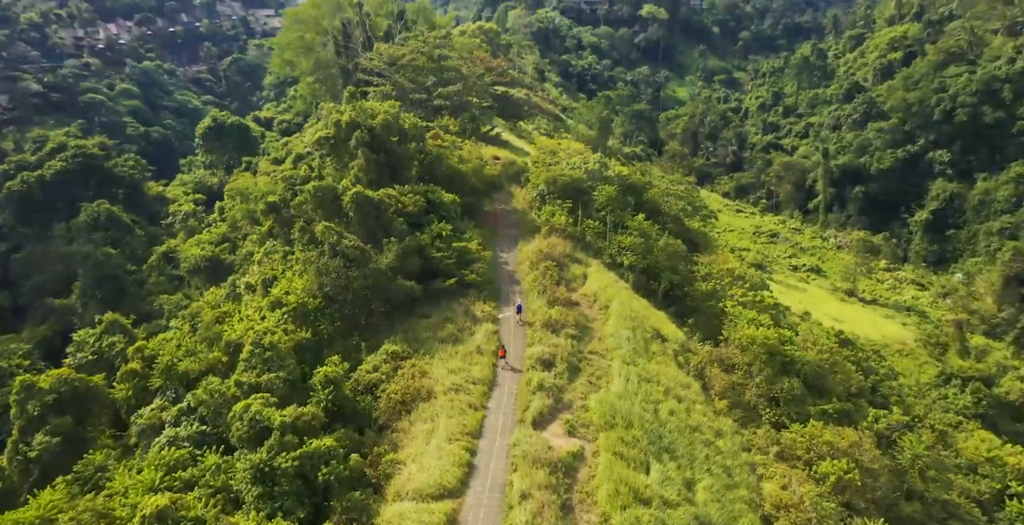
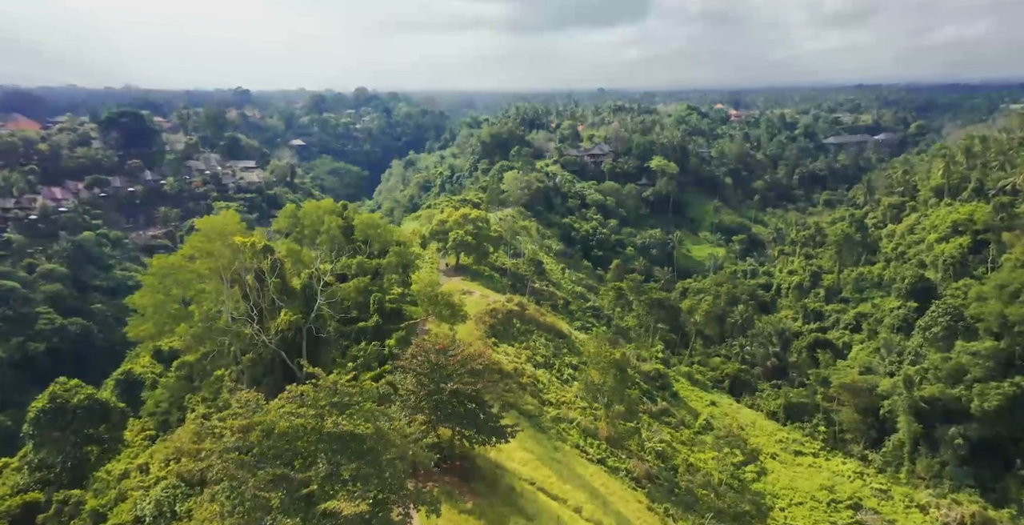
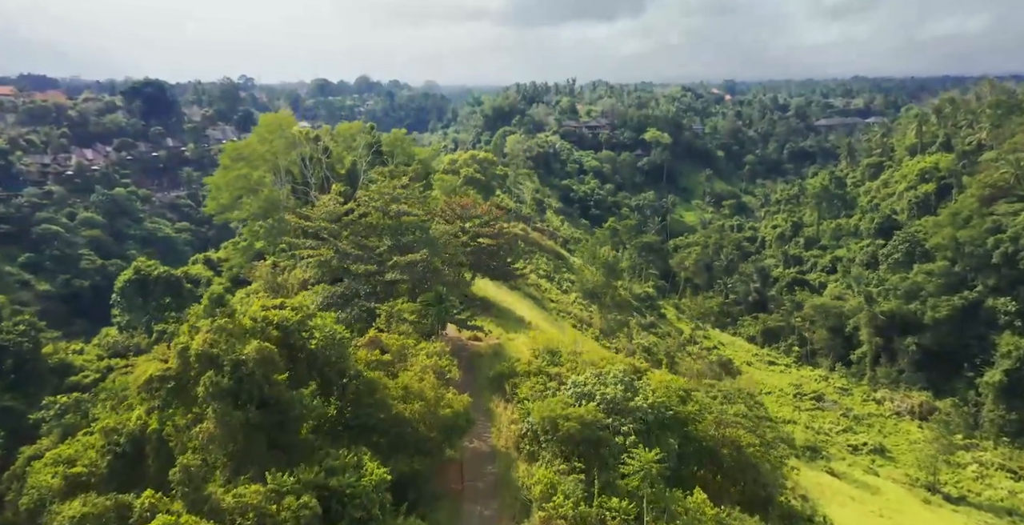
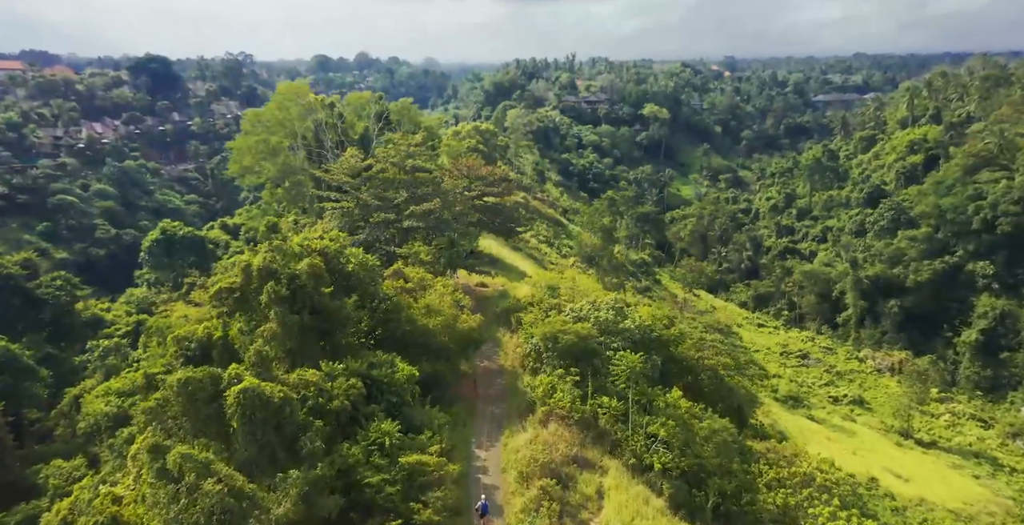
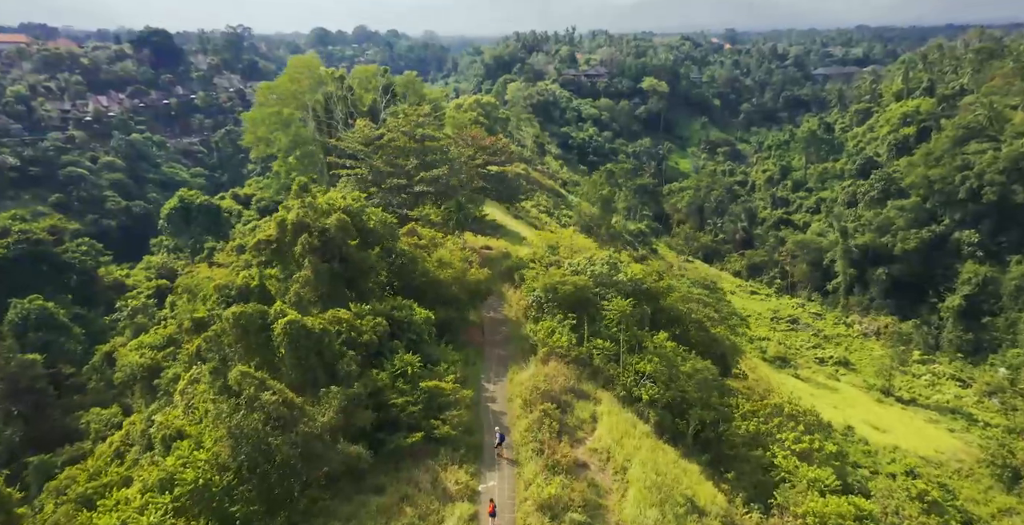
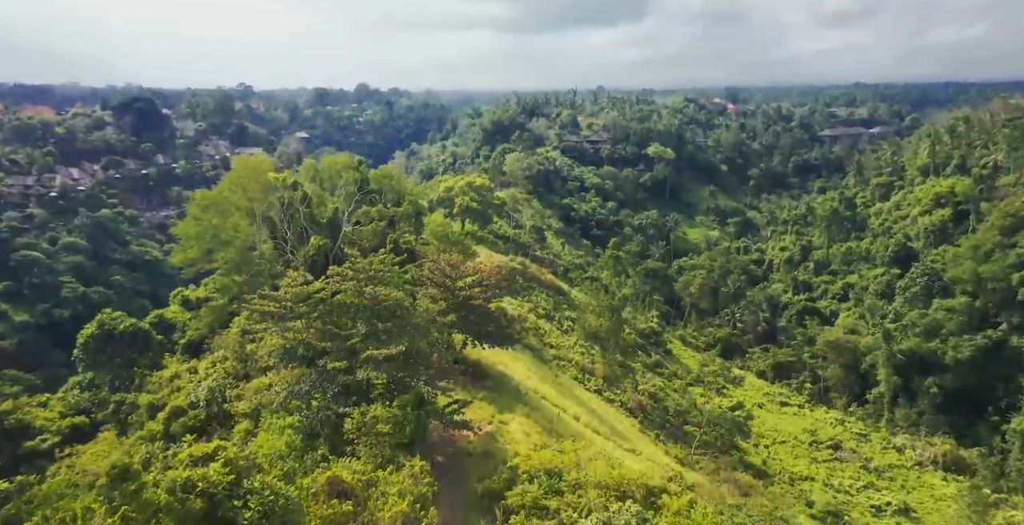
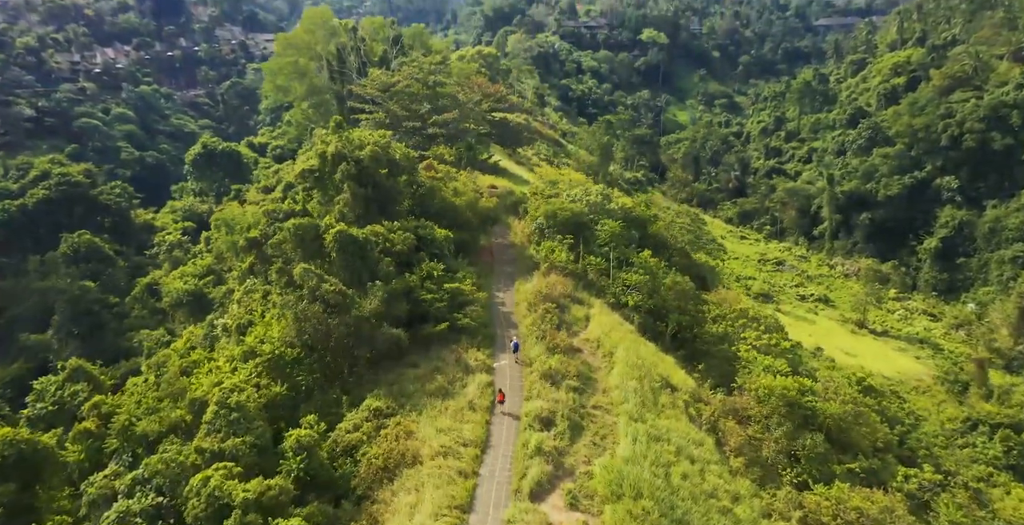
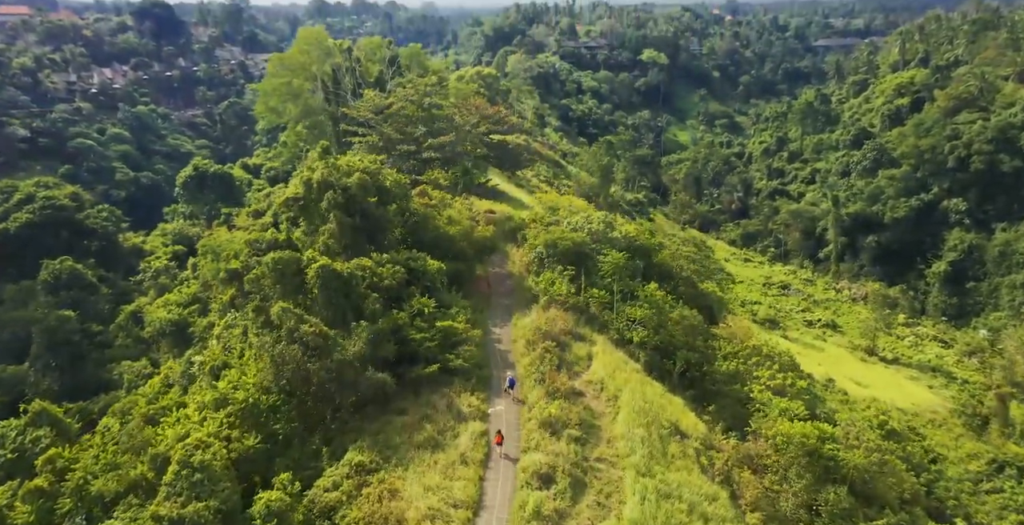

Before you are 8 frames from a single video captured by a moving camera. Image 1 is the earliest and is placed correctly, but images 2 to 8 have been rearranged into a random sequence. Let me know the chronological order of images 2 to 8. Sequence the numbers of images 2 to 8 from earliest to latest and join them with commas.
7, 8, 5, 4, 3, 6, 2
